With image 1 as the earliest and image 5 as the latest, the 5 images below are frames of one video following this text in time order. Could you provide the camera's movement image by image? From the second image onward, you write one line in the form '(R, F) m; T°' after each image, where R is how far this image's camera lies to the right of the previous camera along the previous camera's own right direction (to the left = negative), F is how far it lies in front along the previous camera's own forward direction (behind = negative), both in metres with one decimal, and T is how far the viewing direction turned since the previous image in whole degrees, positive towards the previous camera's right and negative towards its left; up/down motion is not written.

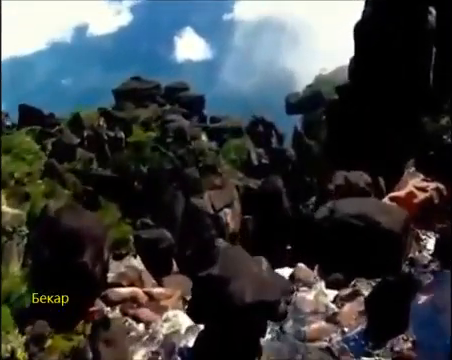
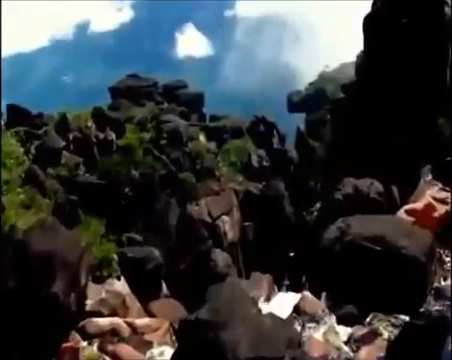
(+0.1, +1.2) m; 0°
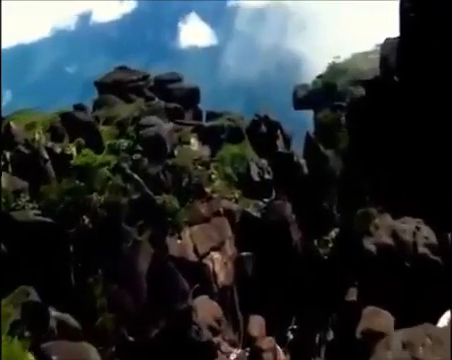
(+0.3, +3.5) m; 0°
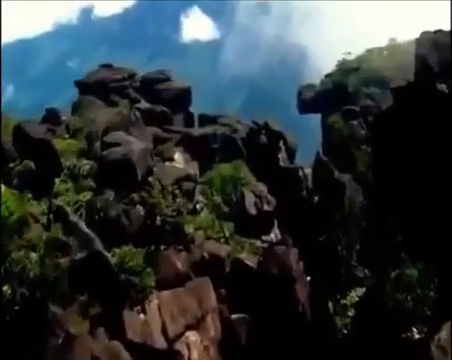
(+0.3, +3.5) m; 0°
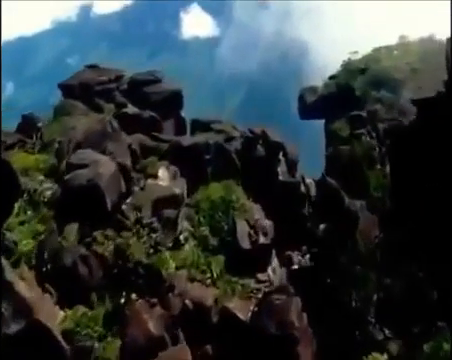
(+0.2, +2.2) m; 0°
